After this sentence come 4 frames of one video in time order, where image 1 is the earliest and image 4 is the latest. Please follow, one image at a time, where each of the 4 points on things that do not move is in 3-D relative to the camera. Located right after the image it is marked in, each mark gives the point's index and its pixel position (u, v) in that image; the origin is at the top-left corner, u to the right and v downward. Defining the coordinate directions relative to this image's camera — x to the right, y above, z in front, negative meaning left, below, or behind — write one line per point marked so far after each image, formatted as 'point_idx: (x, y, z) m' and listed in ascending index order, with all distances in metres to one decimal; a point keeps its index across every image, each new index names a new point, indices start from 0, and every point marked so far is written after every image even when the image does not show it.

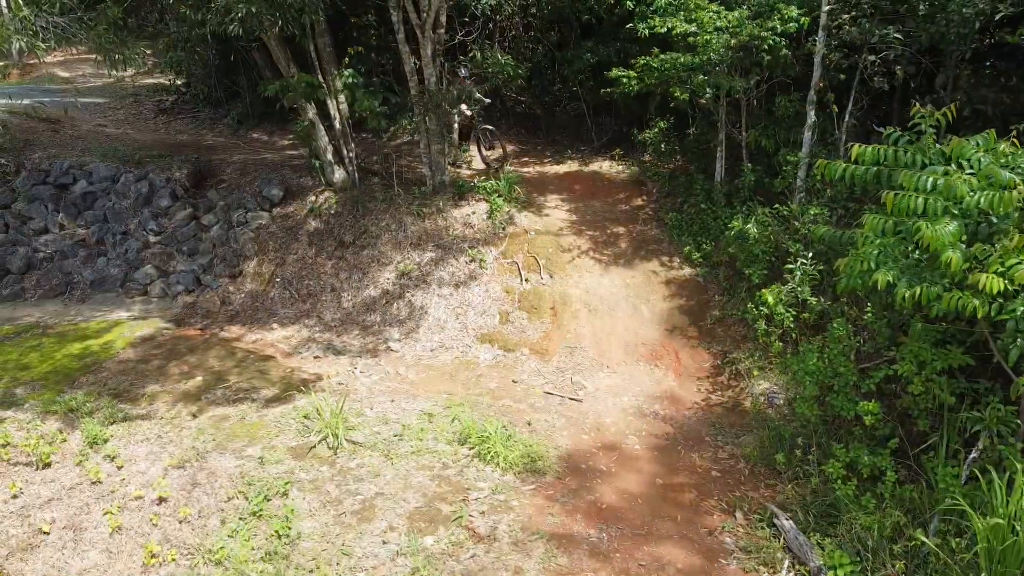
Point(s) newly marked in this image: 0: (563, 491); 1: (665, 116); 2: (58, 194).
0: (+0.3, -1.3, +5.2) m
1: (+1.8, +2.0, +9.6) m
2: (-5.8, +1.2, +10.4) m
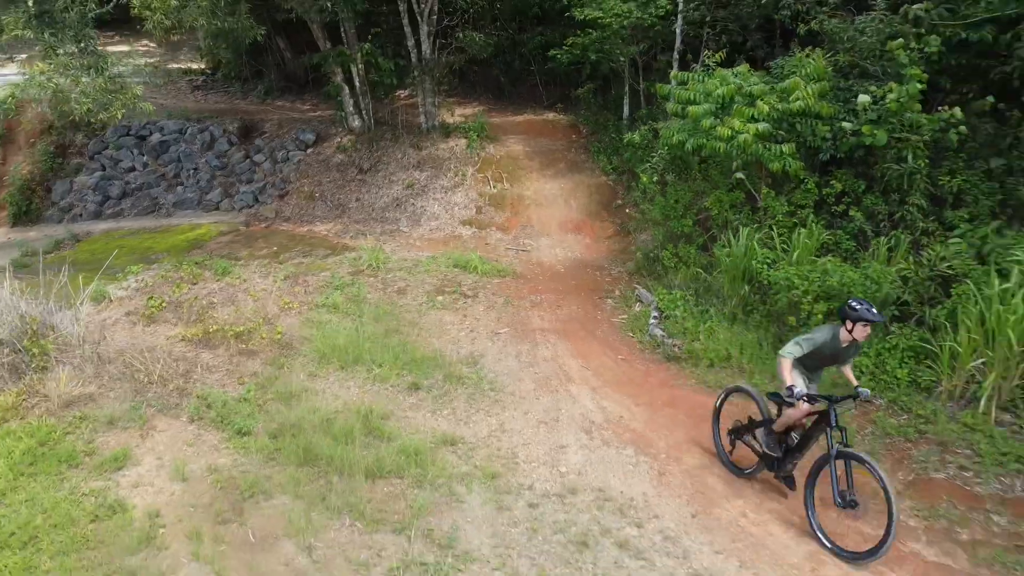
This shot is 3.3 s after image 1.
0: (0.0, 0.0, +8.8) m
1: (+1.3, +3.4, +13.2) m
2: (-6.3, +2.5, +13.8) m
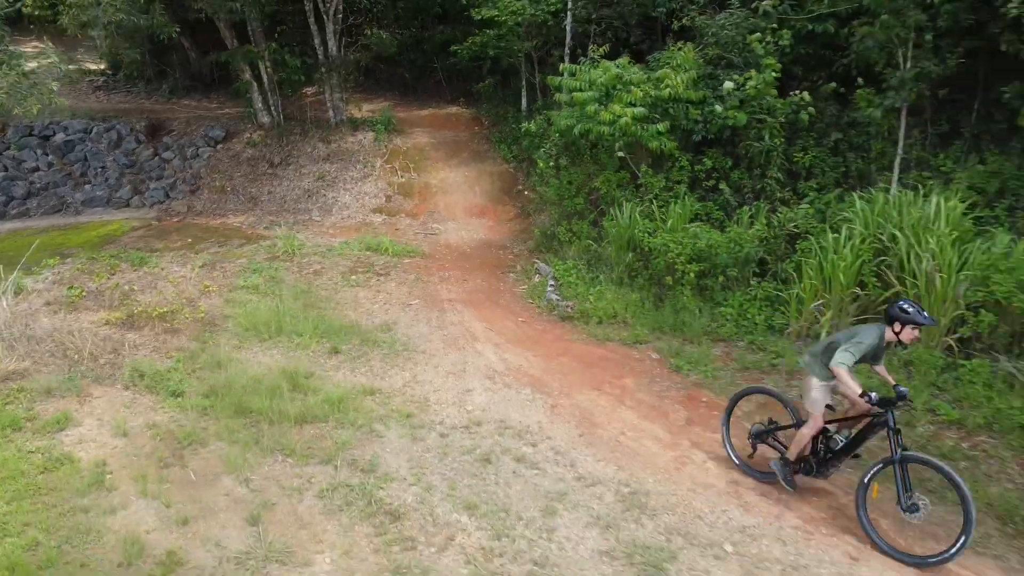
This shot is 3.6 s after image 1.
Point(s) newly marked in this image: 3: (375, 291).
0: (-1.0, +0.3, +9.5) m
1: (-0.3, +3.6, +14.0) m
2: (-7.9, +2.5, +13.8) m
3: (-1.4, 0.0, +8.4) m
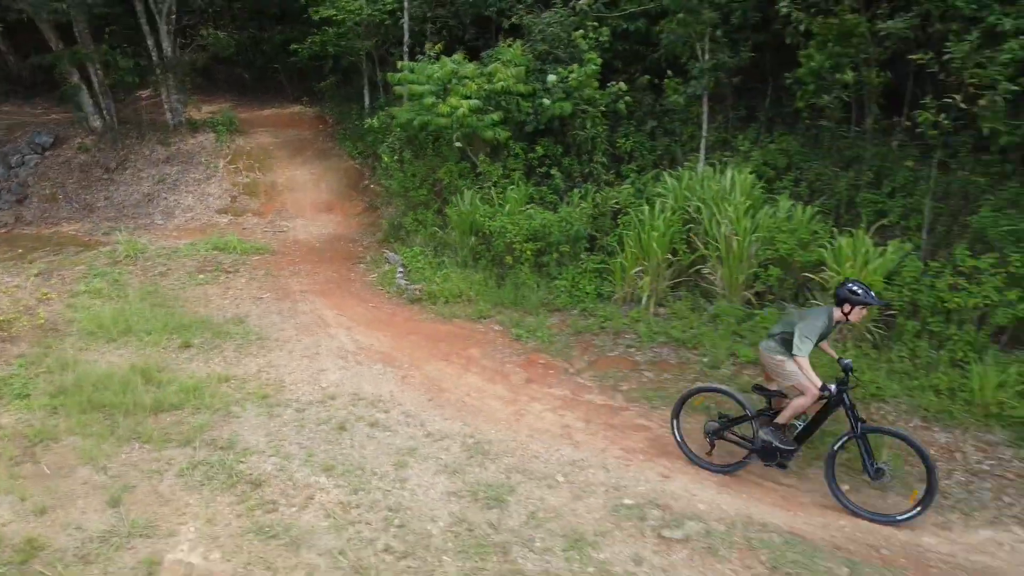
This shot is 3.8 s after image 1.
0: (-2.8, +0.3, +9.6) m
1: (-3.1, +3.7, +14.2) m
2: (-10.4, +2.1, +12.7) m
3: (-3.0, 0.0, +8.4) m
